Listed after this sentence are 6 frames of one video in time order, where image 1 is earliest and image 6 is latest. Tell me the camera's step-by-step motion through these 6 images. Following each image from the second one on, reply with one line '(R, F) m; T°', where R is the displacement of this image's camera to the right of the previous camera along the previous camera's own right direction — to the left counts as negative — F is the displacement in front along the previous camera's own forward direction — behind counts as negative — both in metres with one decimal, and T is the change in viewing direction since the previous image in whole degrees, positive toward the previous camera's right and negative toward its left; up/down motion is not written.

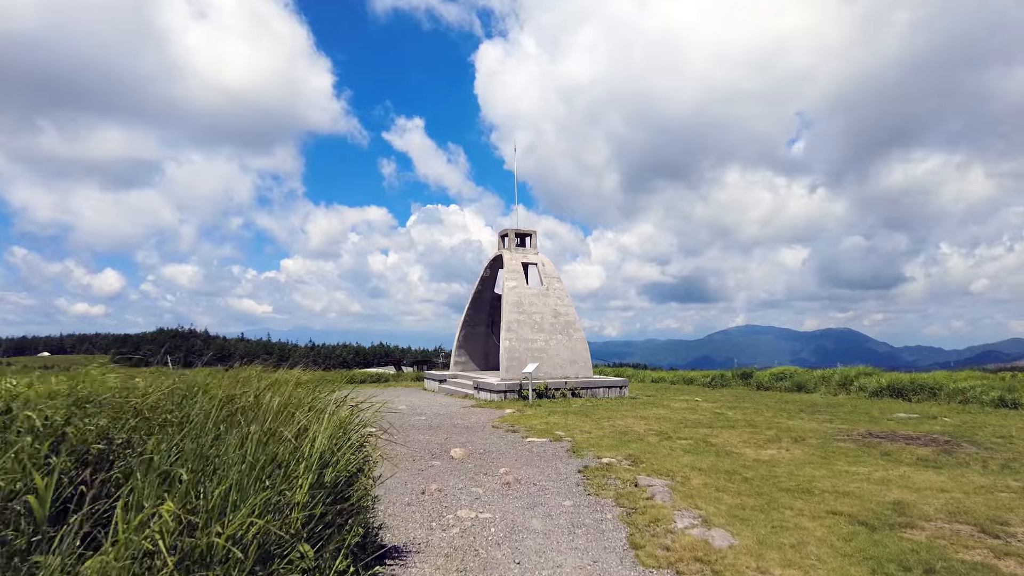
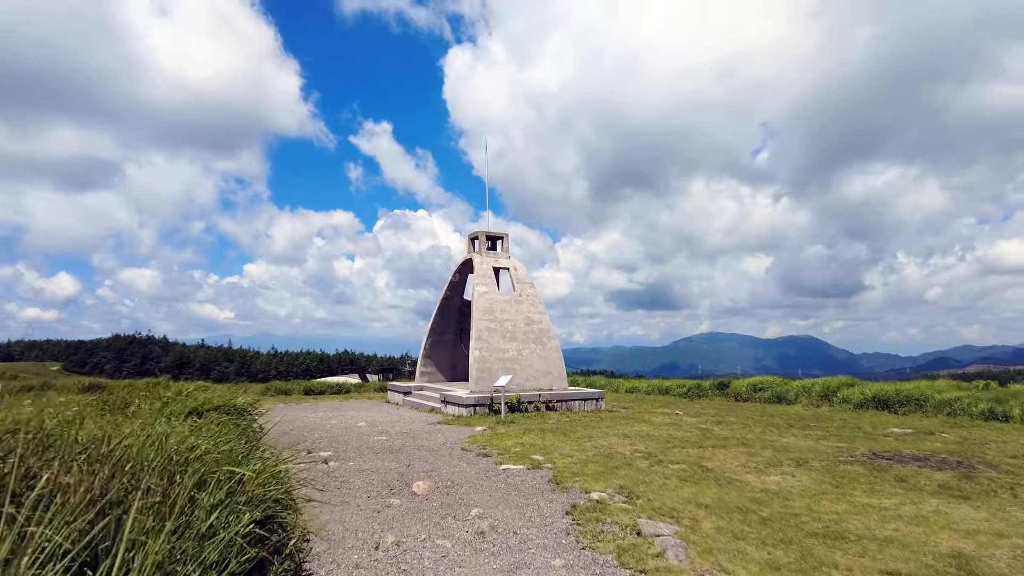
(-0.1, +1.0) m; +3°
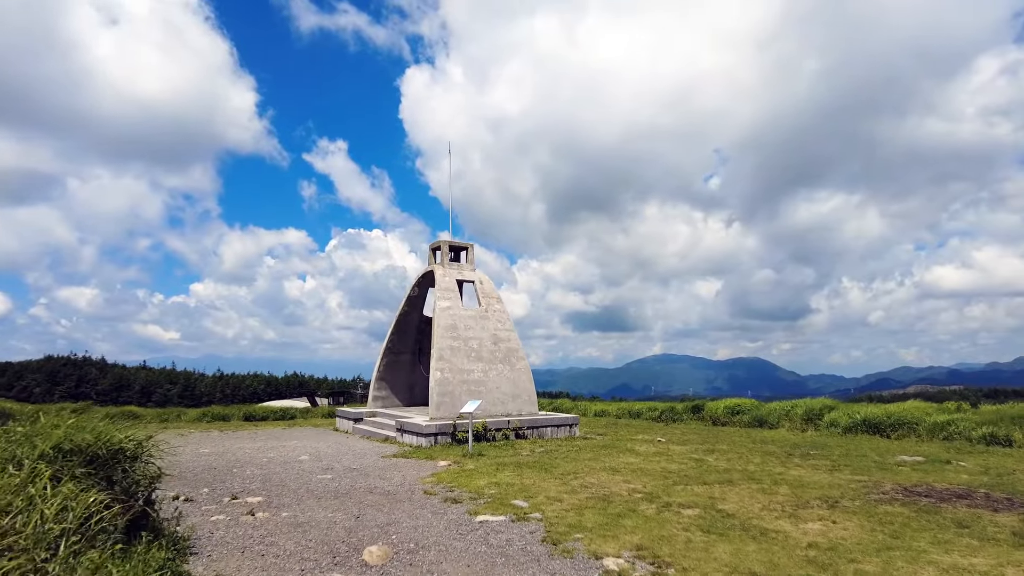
(-0.2, +1.4) m; +4°
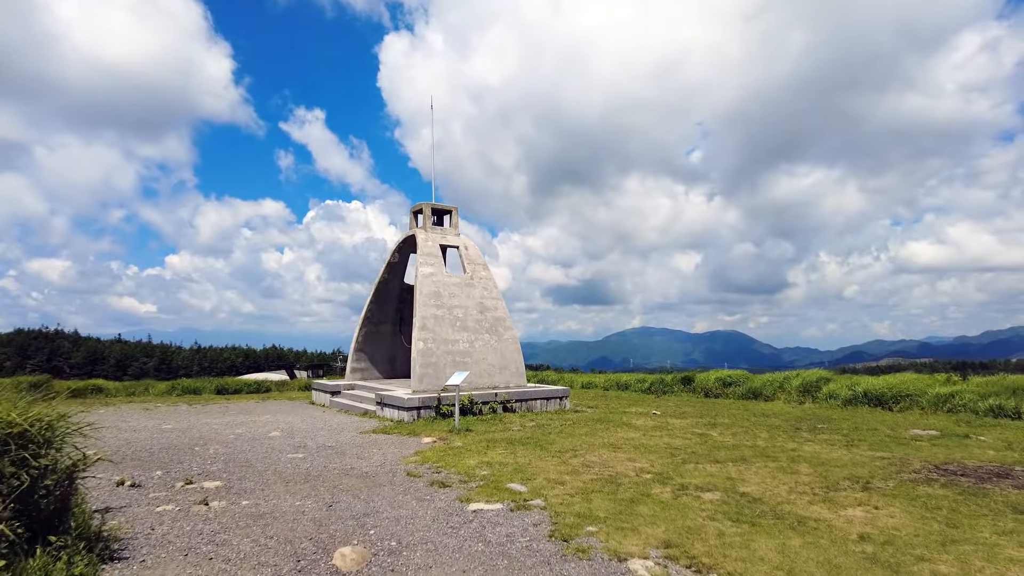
(-0.1, +0.8) m; +2°
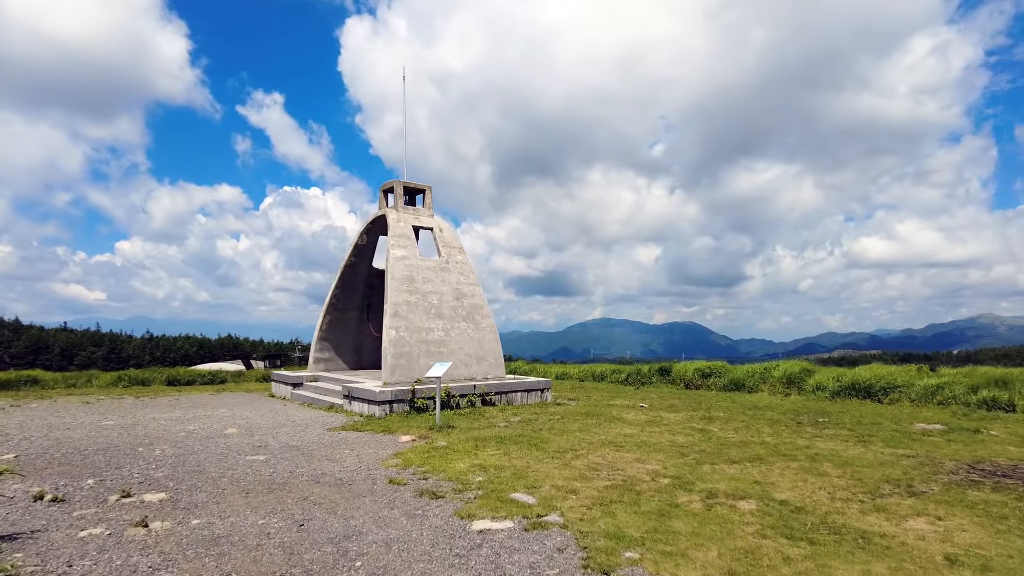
(-0.3, +0.8) m; +3°
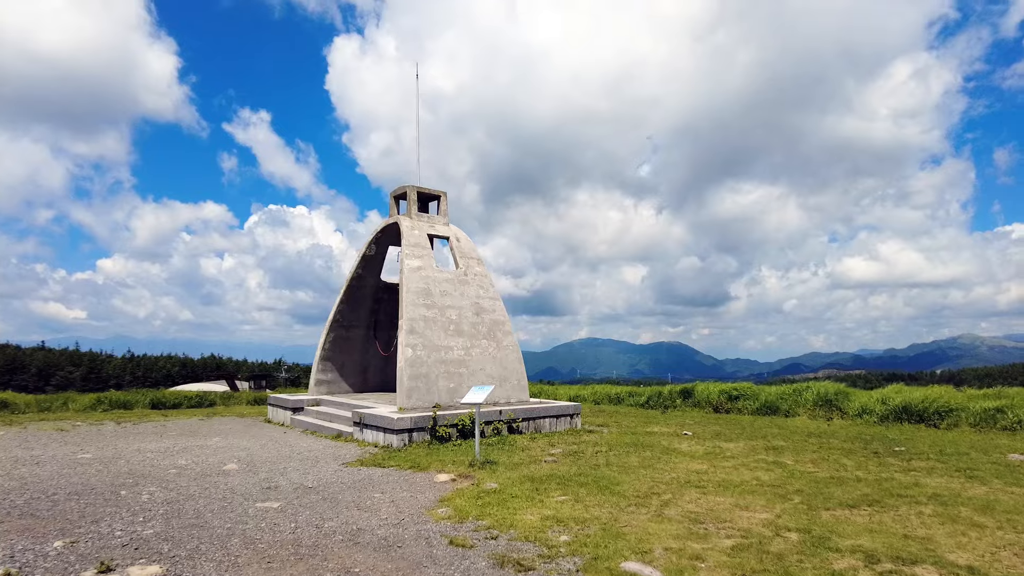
(-0.7, +1.1) m; +1°
